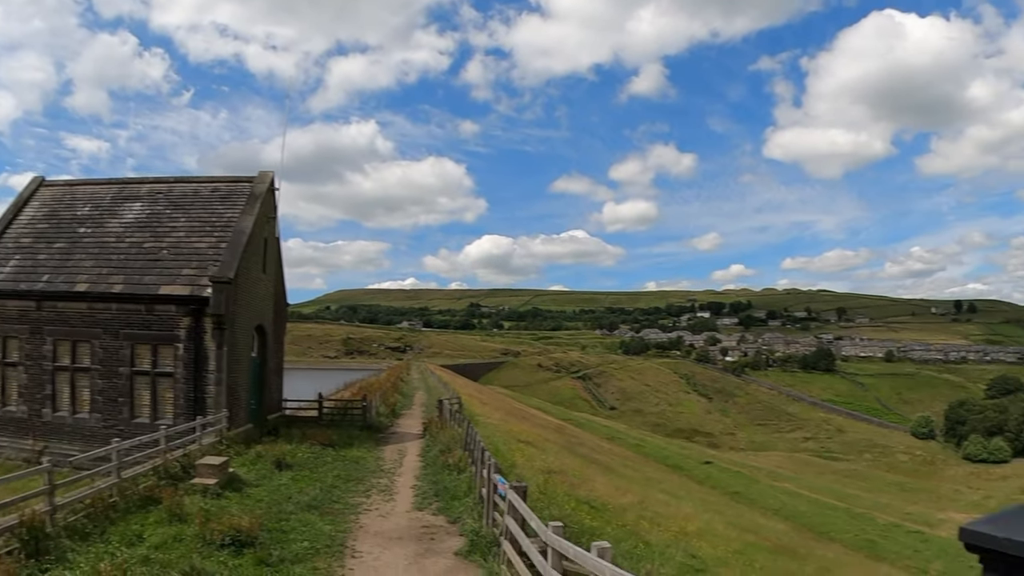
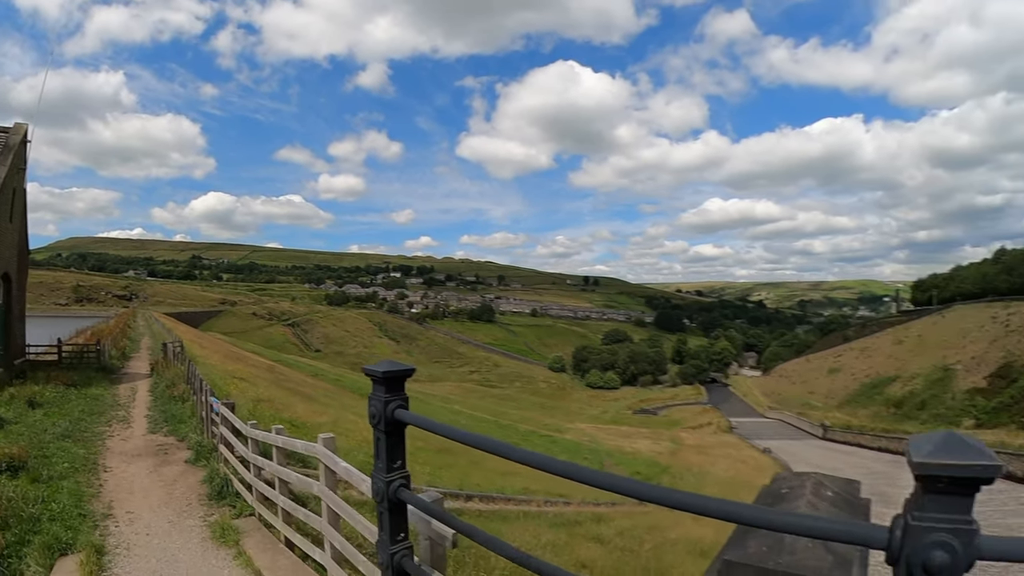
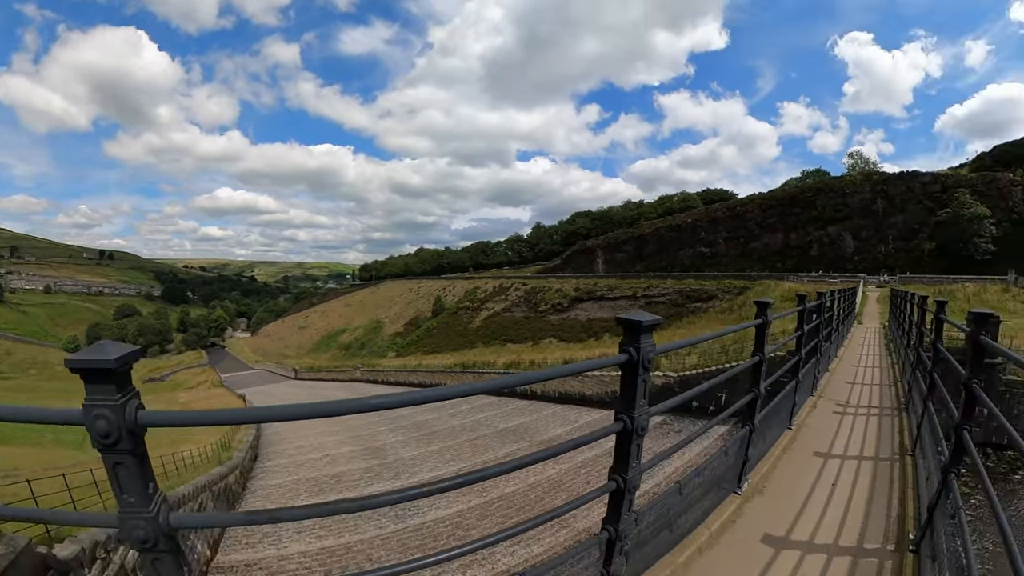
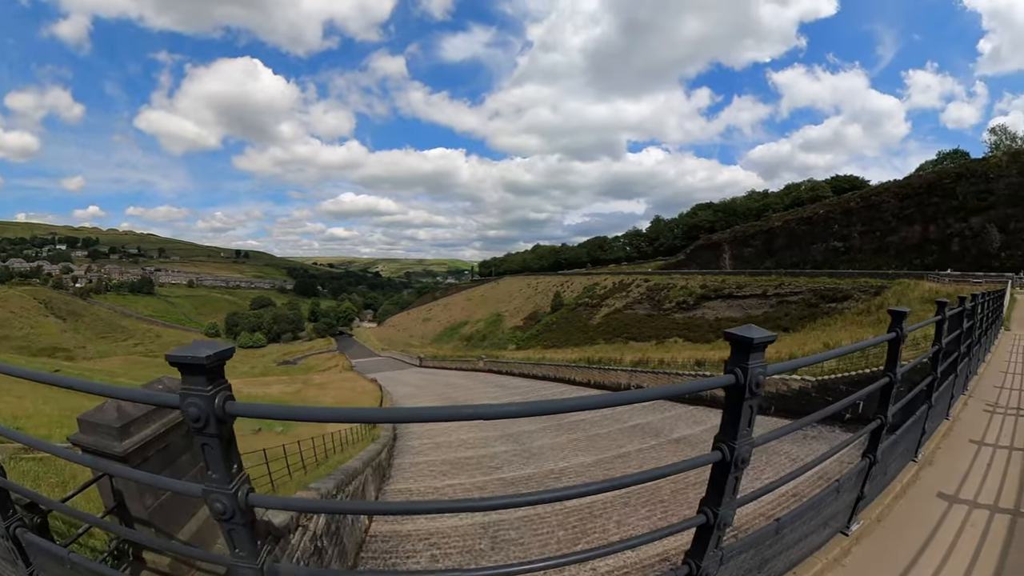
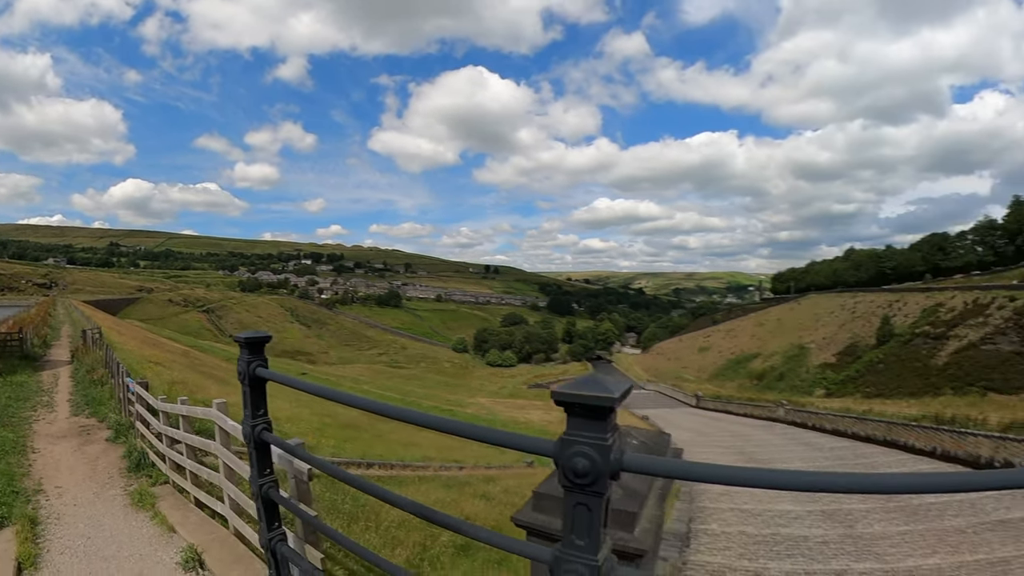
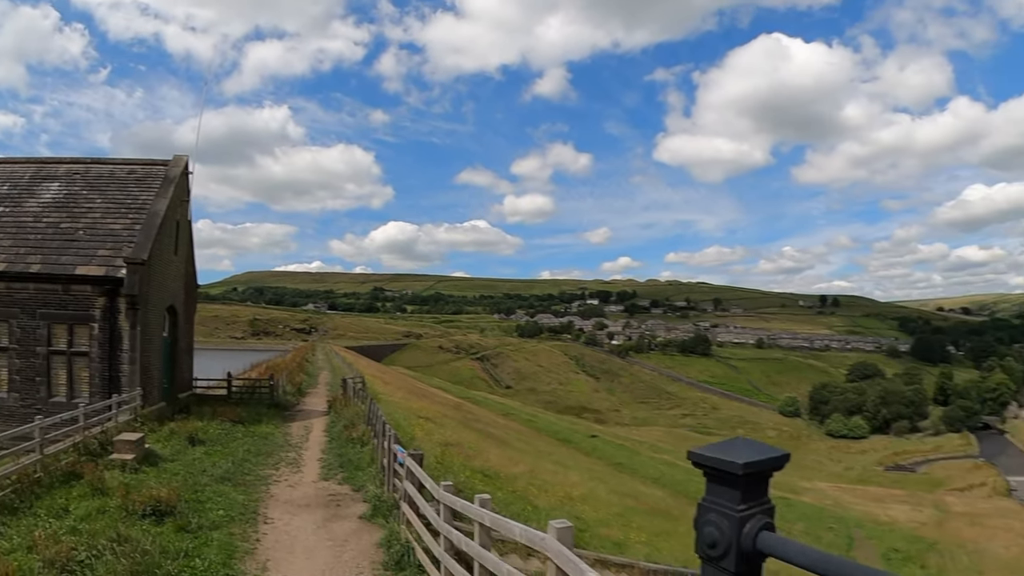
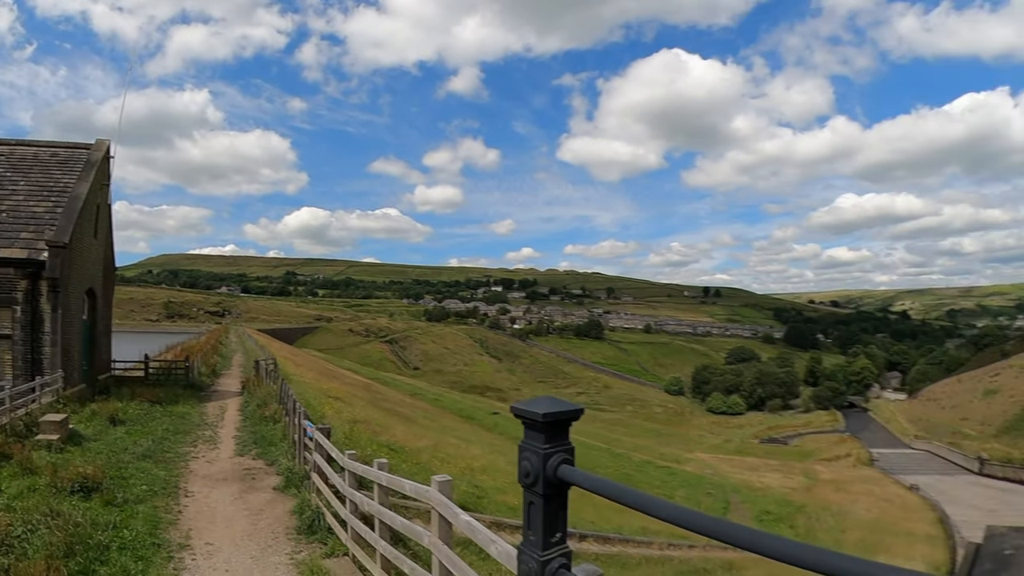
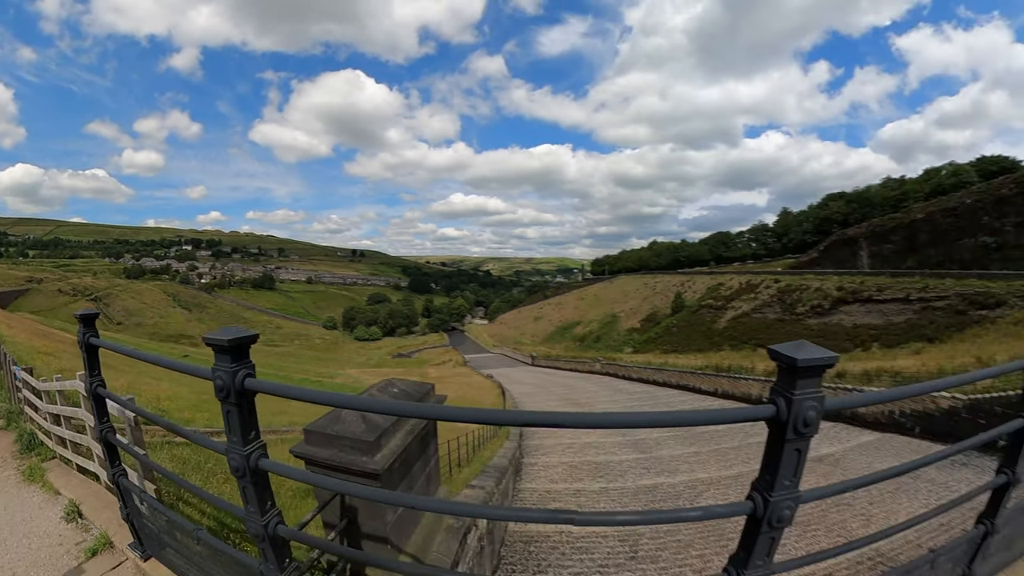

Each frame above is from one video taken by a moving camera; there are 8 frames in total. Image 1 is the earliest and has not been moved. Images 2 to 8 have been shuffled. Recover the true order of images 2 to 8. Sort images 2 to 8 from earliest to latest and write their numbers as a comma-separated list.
6, 7, 2, 5, 8, 4, 3
